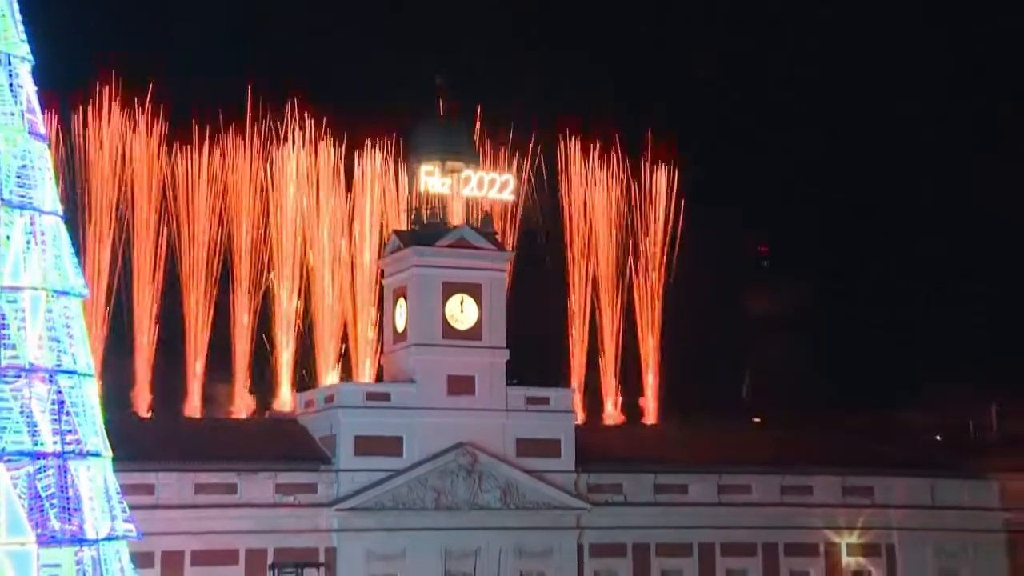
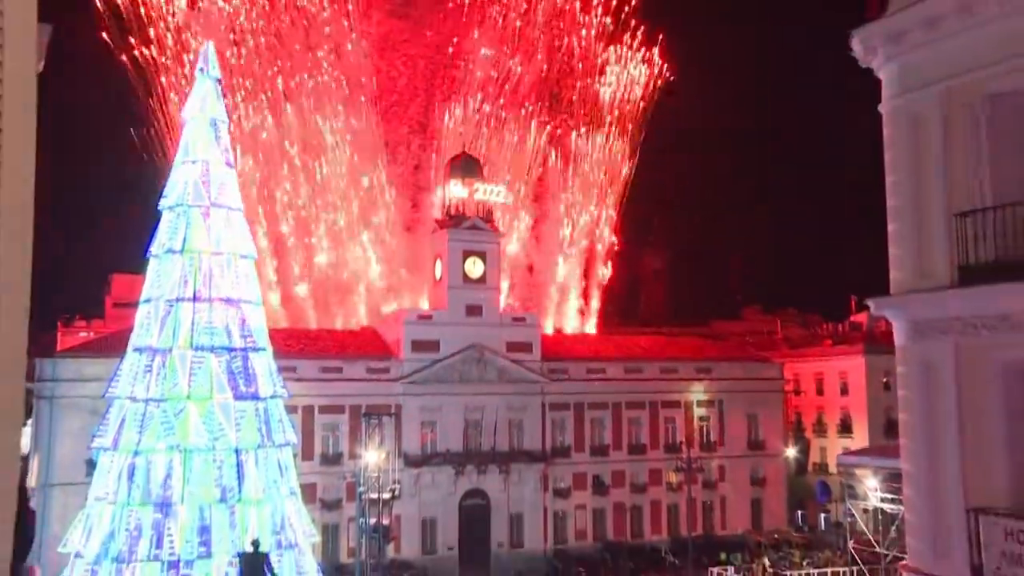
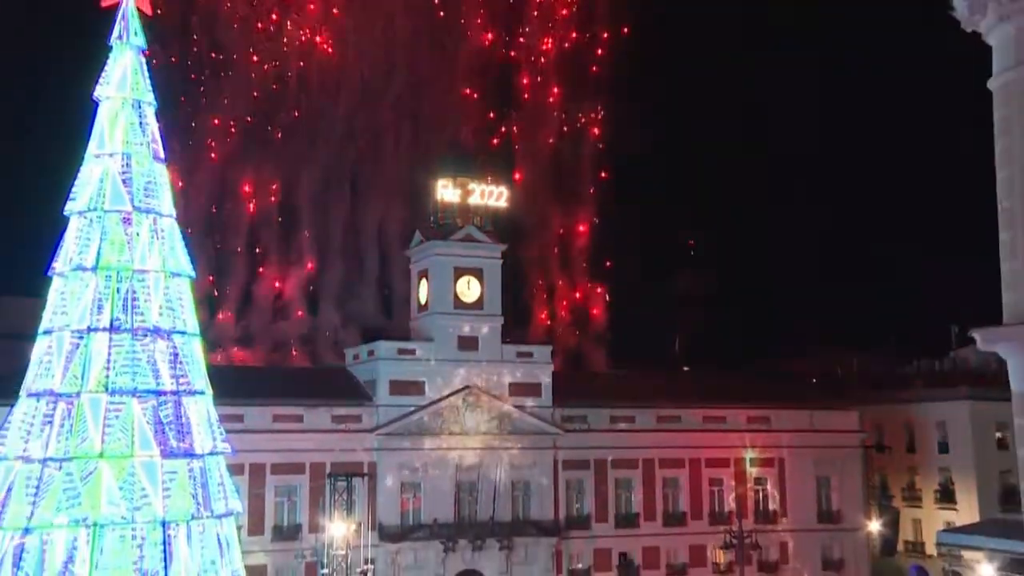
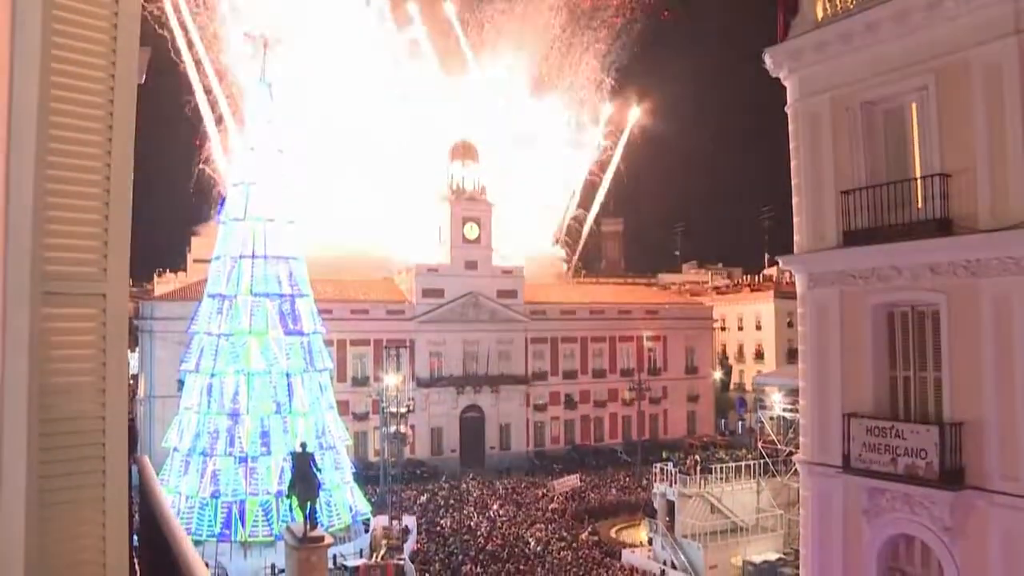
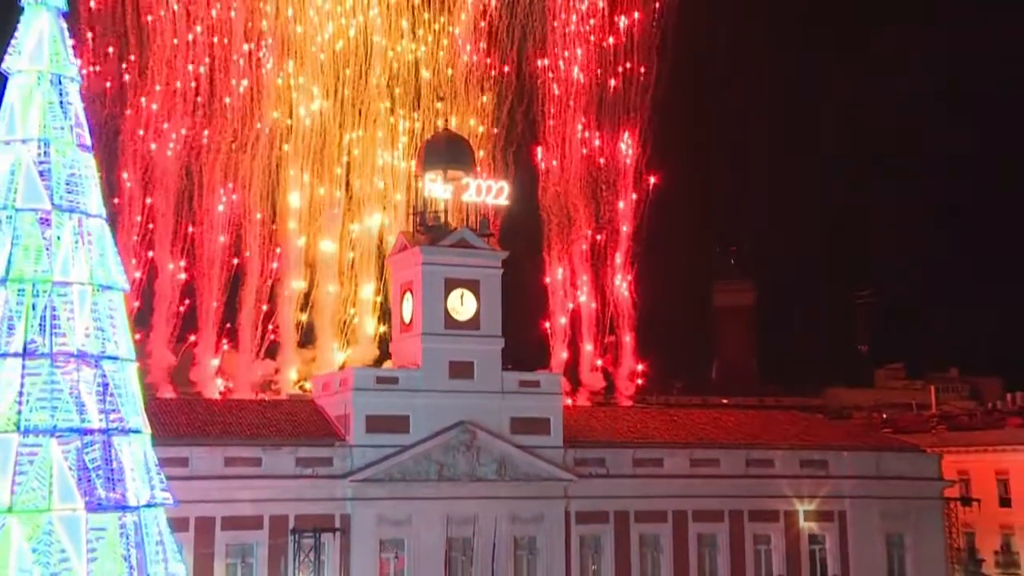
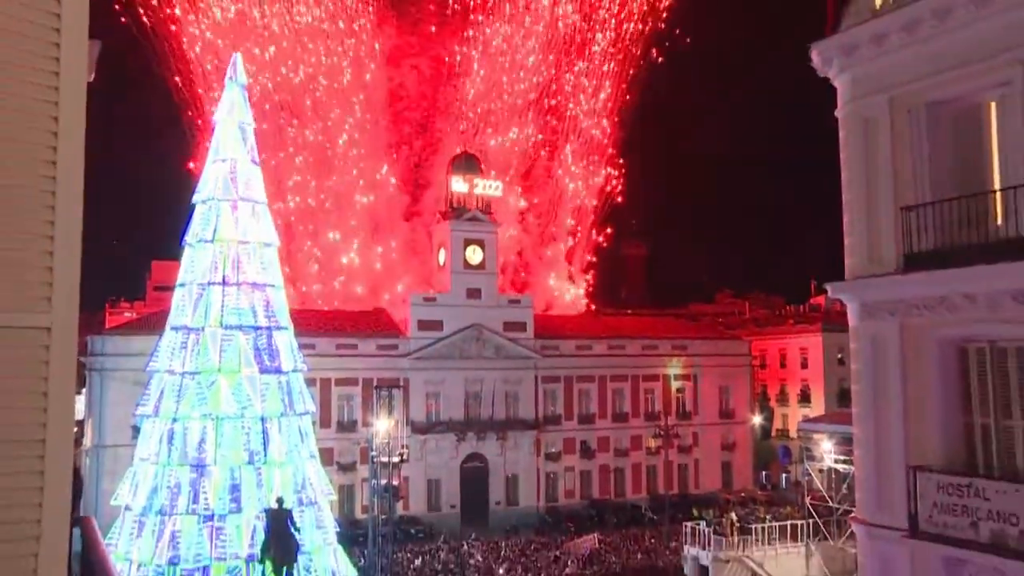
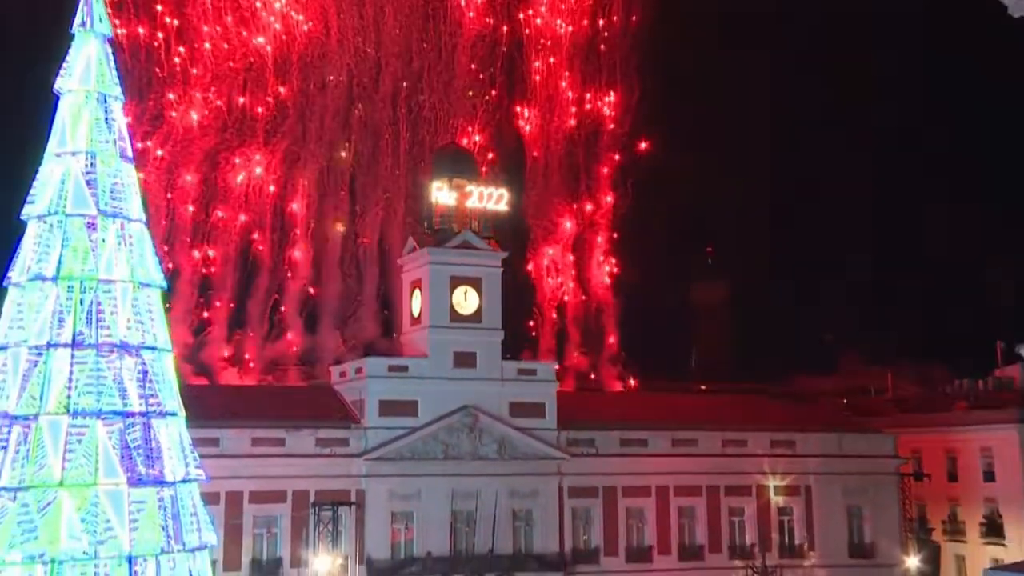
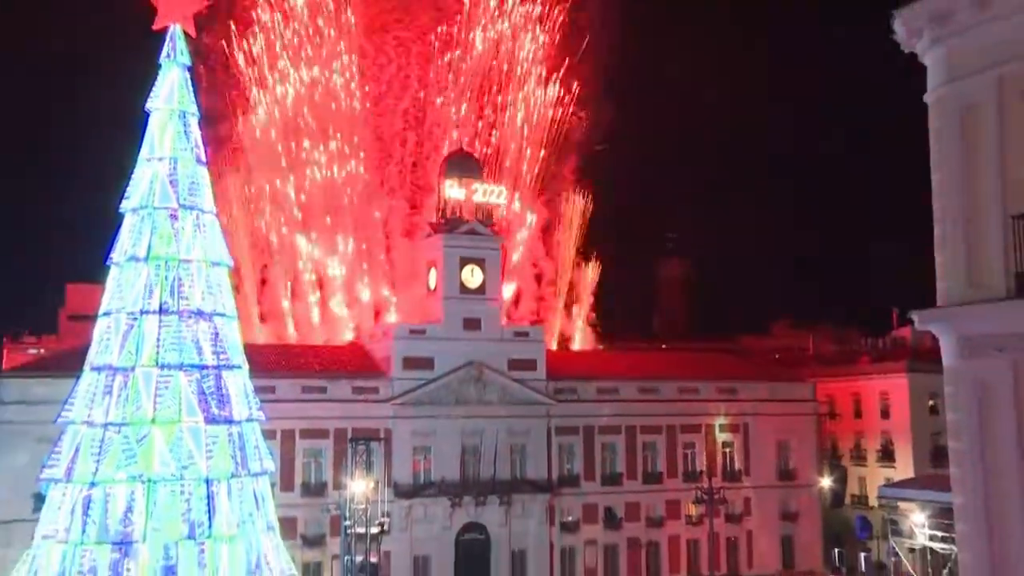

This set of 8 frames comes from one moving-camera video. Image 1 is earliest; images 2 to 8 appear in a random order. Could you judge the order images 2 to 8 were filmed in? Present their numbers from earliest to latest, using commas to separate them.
5, 7, 3, 8, 2, 6, 4
